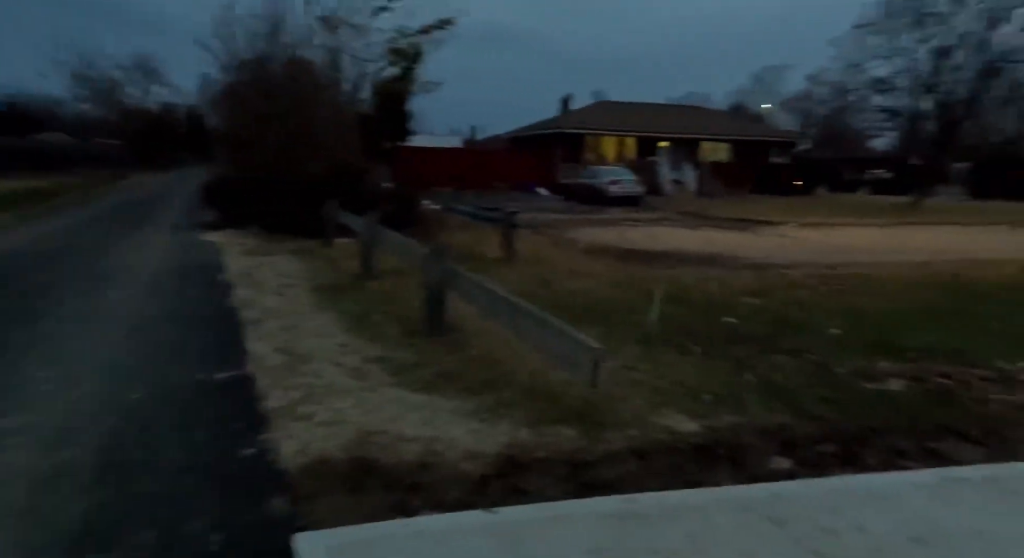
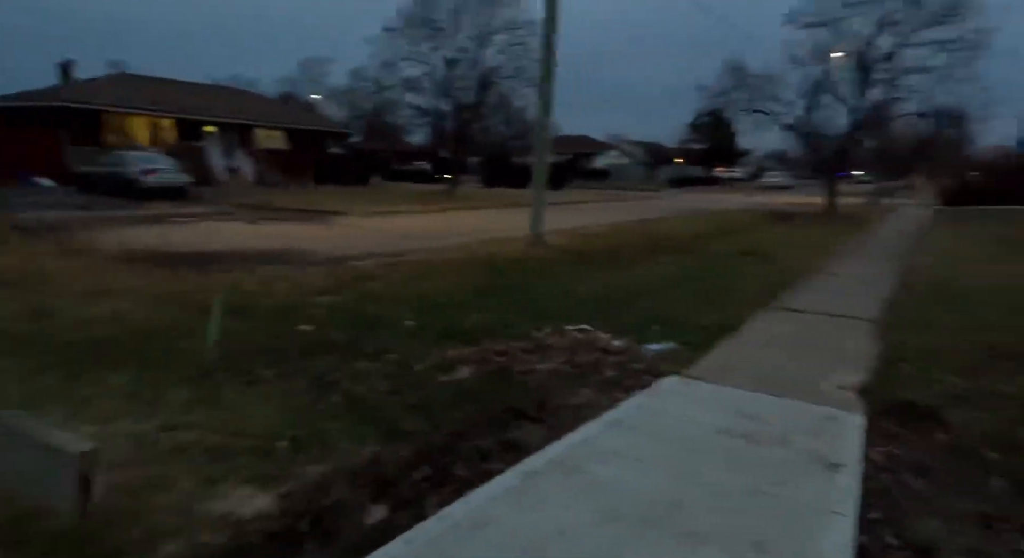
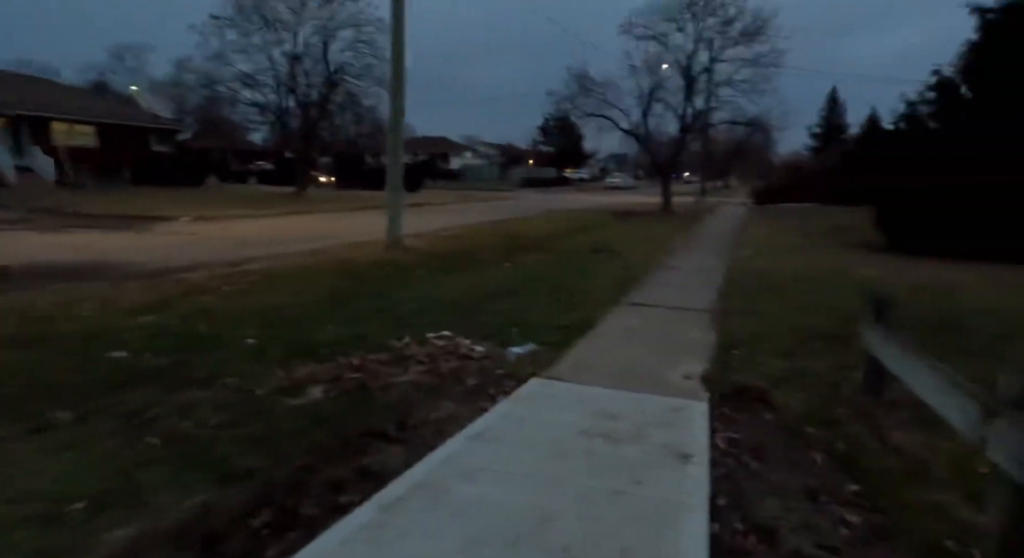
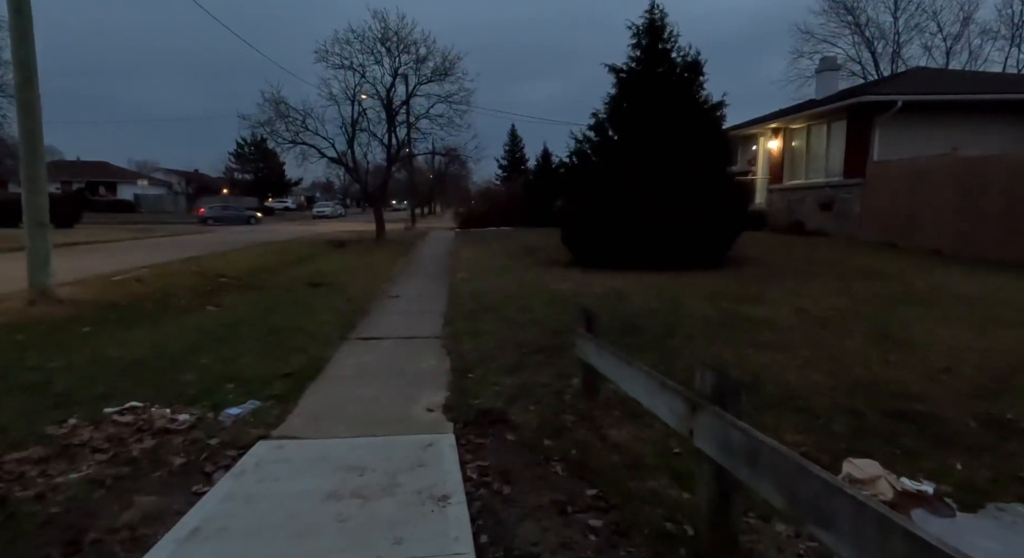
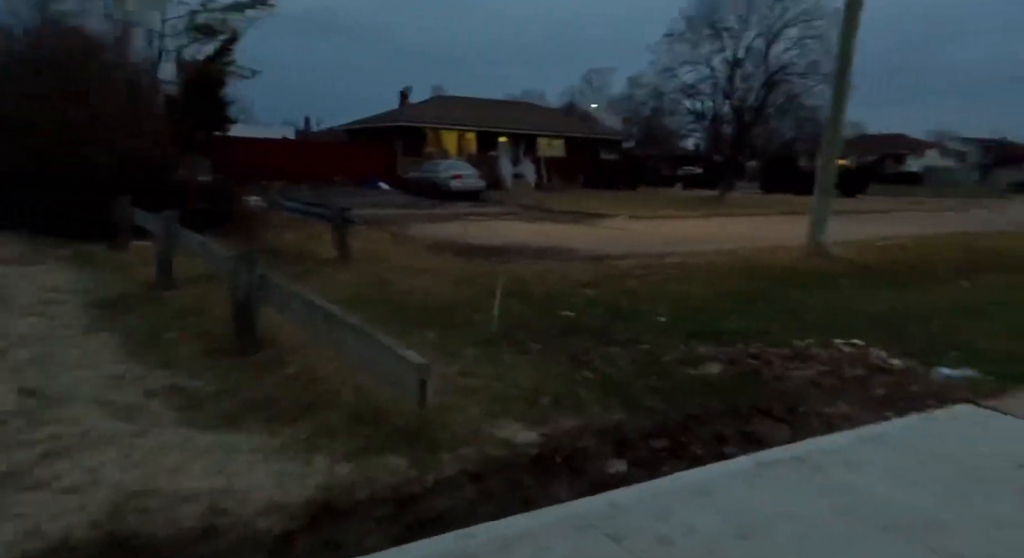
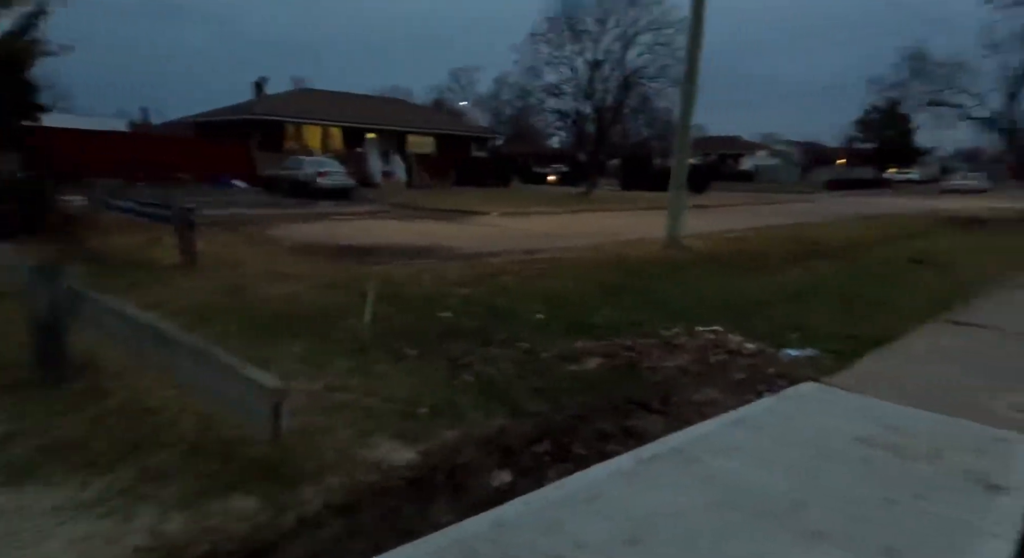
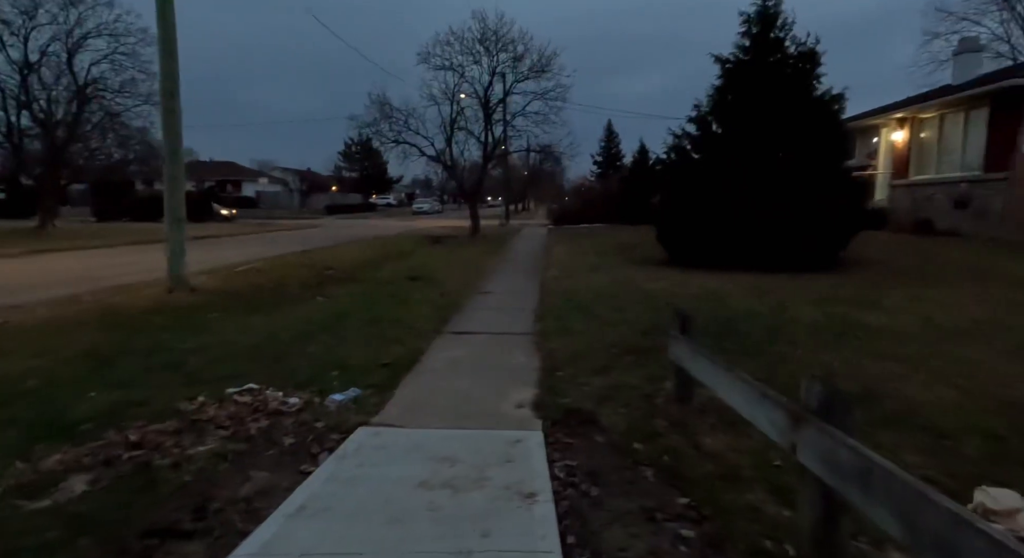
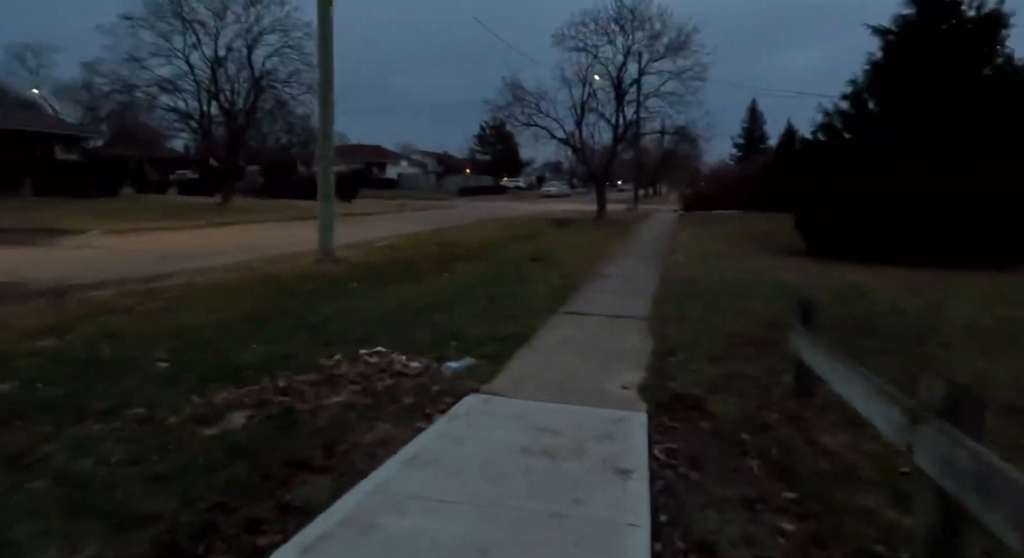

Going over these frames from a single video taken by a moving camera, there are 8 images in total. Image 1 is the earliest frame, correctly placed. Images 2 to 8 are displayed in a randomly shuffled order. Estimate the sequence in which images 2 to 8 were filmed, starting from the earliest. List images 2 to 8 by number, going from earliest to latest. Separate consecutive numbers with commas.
5, 6, 2, 3, 8, 7, 4
